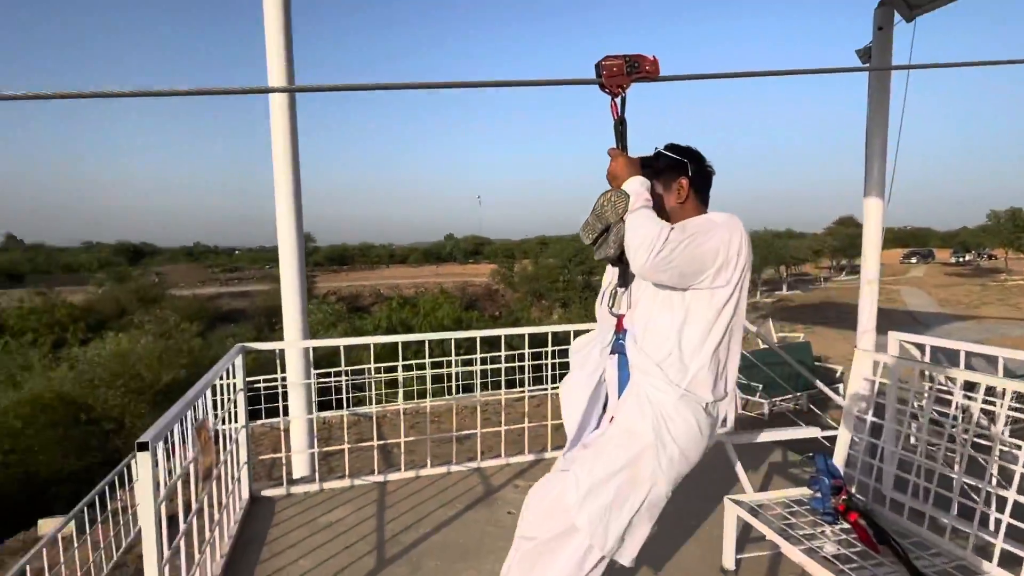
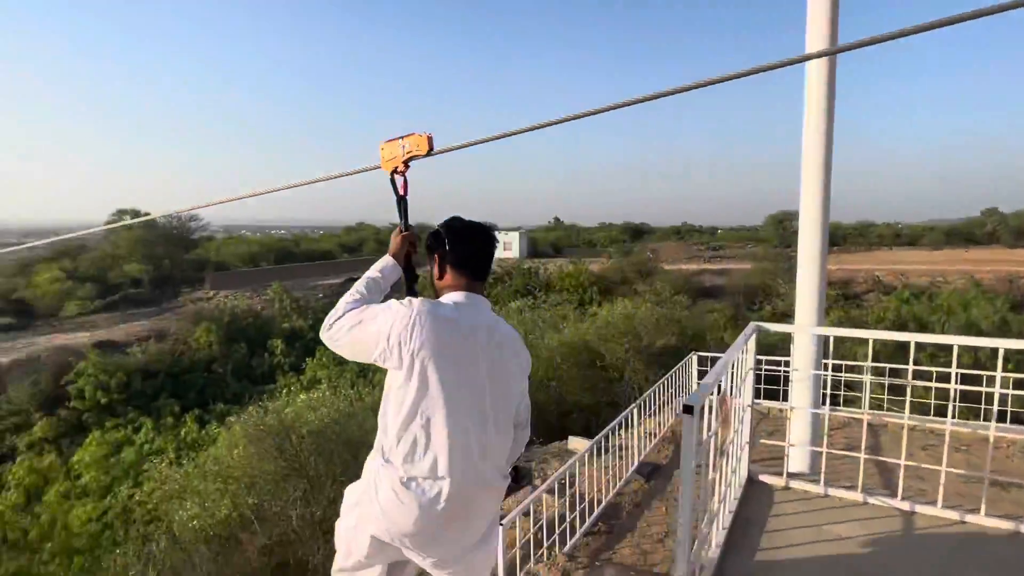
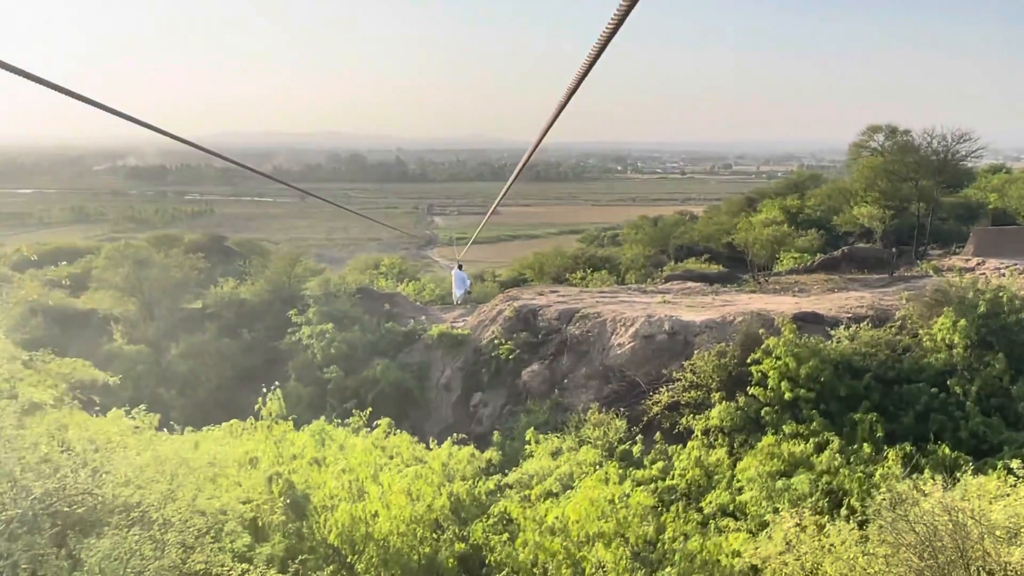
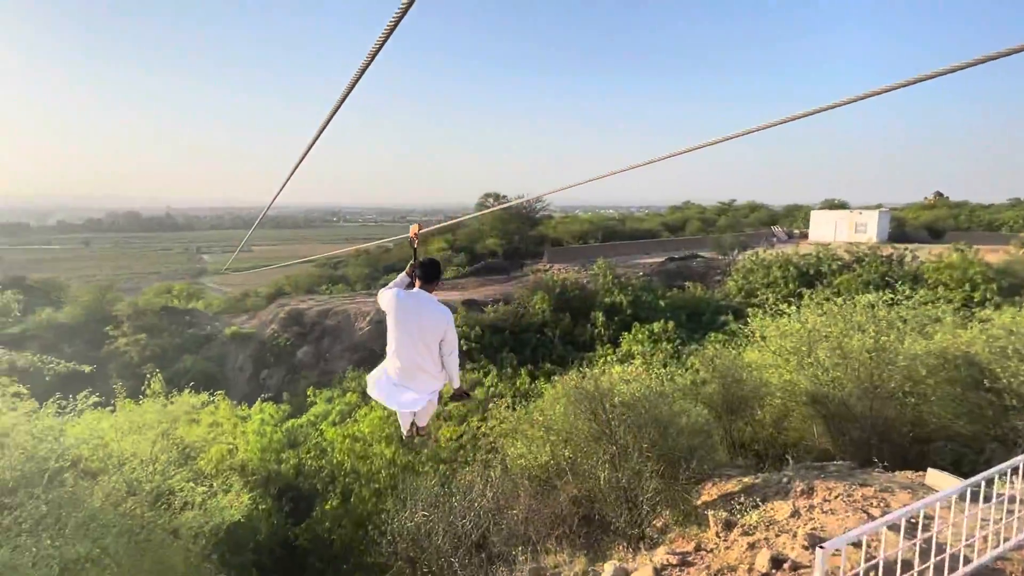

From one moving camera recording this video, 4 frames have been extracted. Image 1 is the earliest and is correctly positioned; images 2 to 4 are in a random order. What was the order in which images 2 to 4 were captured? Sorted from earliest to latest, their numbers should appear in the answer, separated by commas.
2, 4, 3
